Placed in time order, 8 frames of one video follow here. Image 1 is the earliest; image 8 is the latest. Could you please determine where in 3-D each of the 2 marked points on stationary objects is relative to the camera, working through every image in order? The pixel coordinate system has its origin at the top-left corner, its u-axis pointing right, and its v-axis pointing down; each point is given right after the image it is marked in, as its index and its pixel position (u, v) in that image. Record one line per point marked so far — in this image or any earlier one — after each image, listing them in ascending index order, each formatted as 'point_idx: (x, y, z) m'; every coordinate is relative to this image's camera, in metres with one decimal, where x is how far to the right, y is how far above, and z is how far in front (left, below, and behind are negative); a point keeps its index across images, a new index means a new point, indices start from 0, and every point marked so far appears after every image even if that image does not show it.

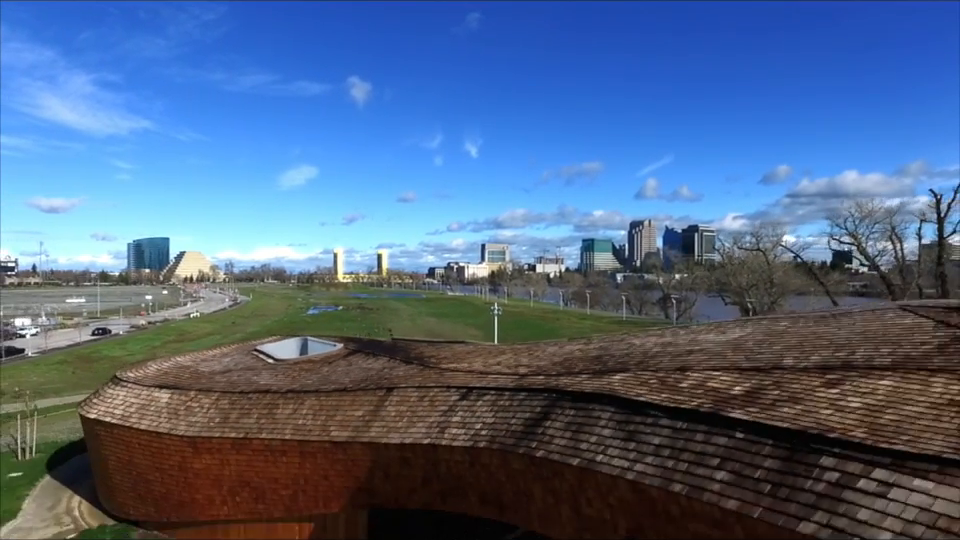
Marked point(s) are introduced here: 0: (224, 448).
0: (-3.0, -2.1, +7.7) m
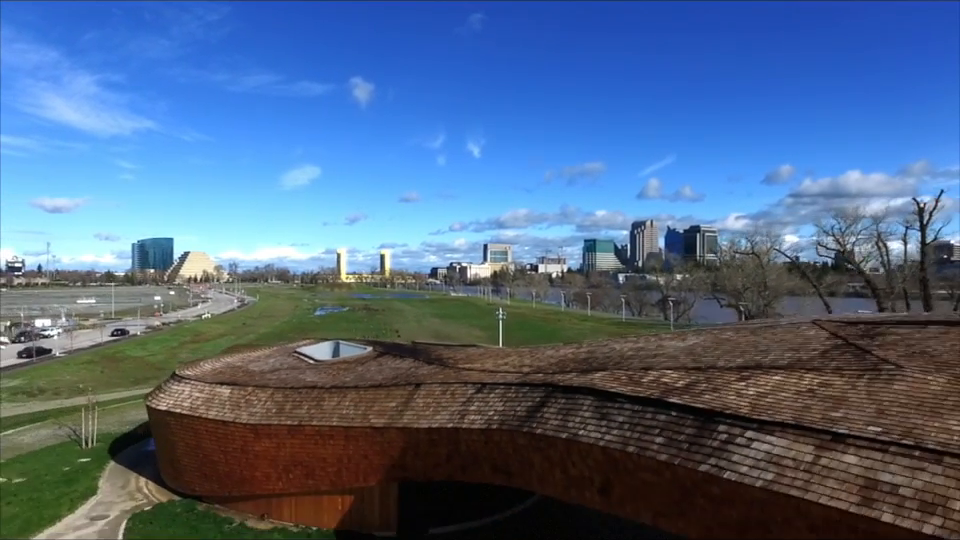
0: (-2.9, -2.3, +9.4) m
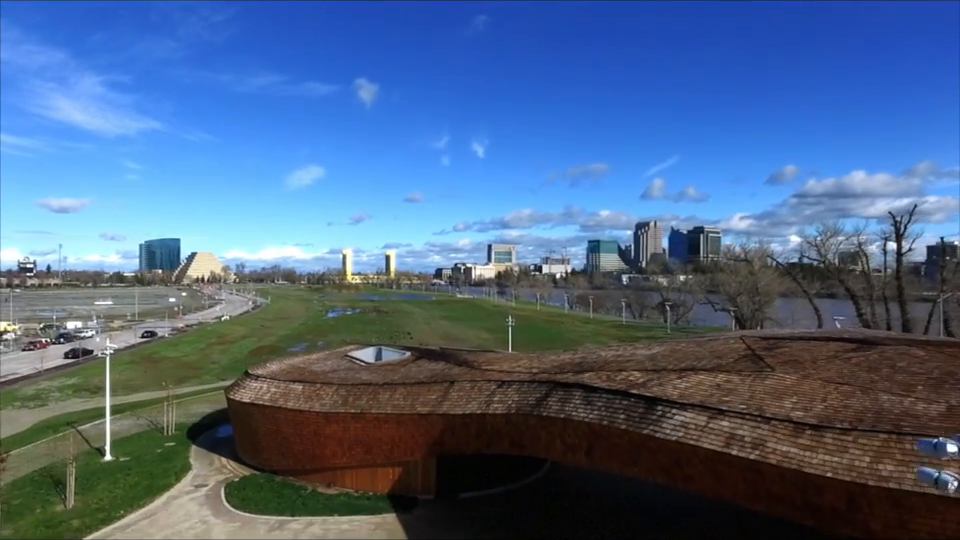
0: (-2.5, -2.8, +12.2) m
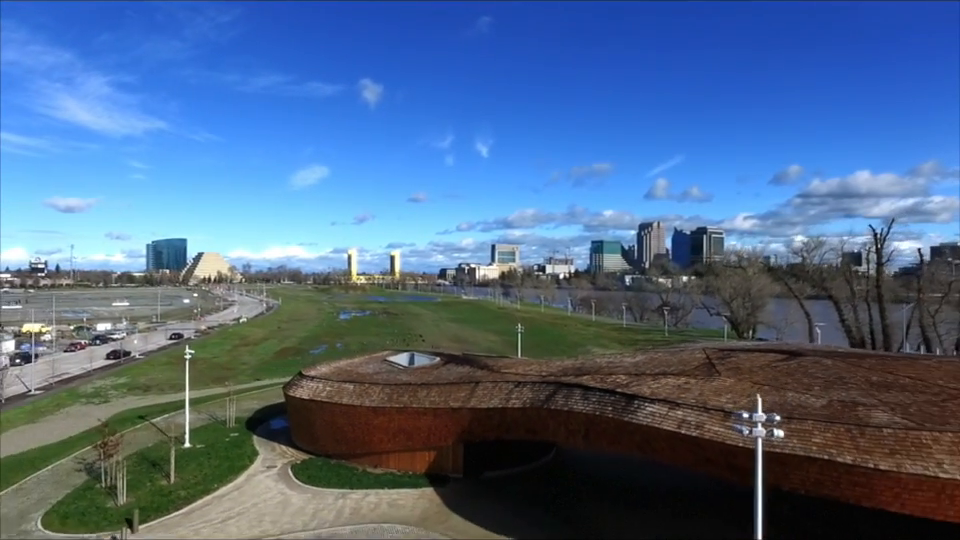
0: (-2.1, -3.3, +15.1) m
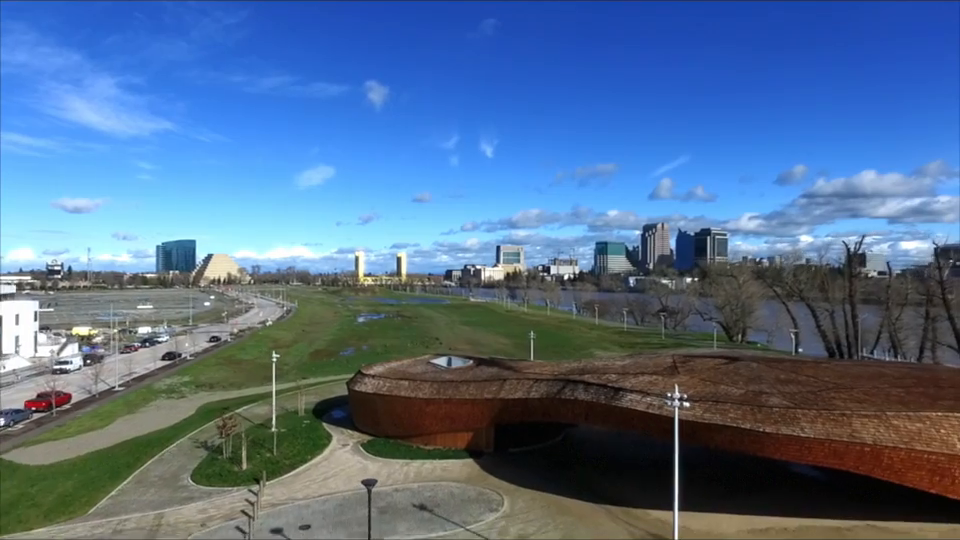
0: (-1.3, -4.0, +19.9) m
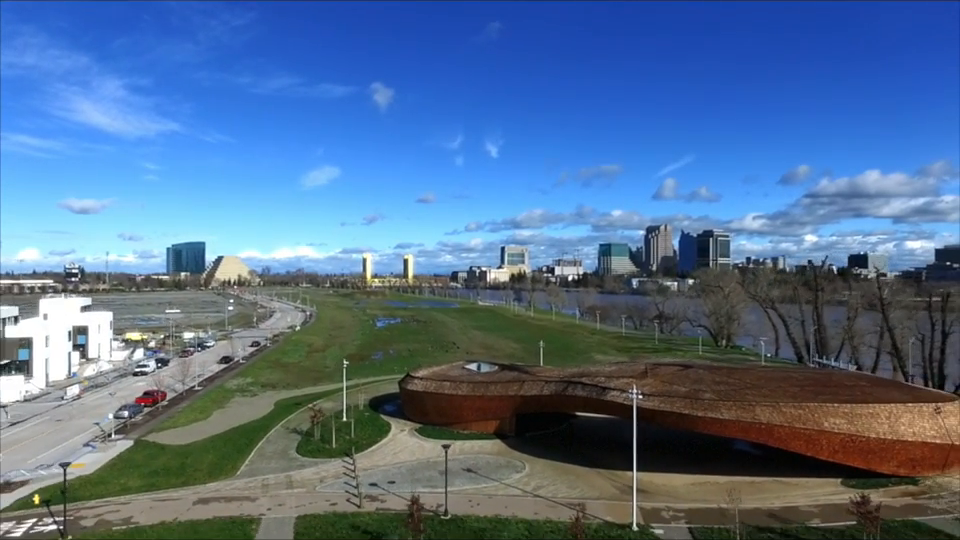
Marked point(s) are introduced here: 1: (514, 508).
0: (-0.3, -5.2, +26.5) m
1: (+0.9, -6.7, +18.5) m
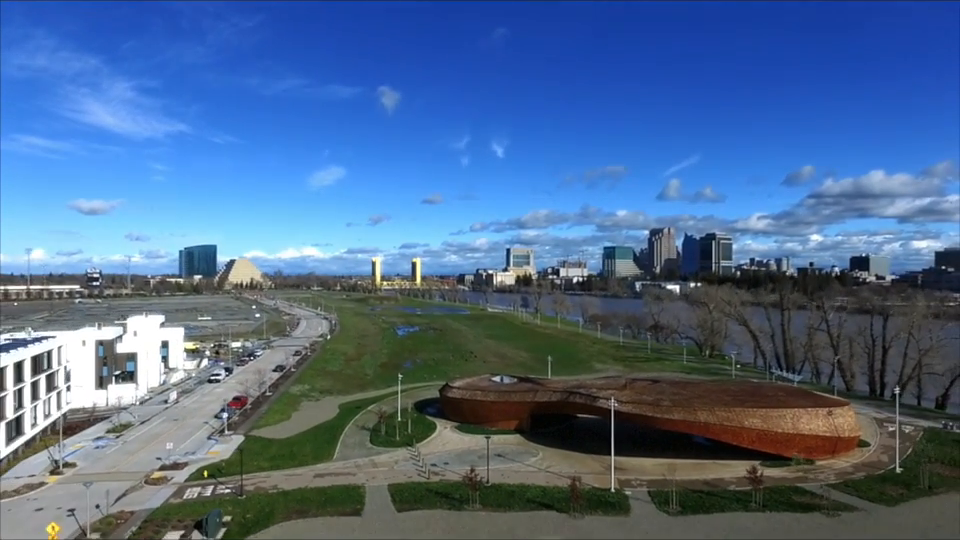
0: (+1.0, -7.2, +35.4) m
1: (+2.2, -8.8, +27.3) m
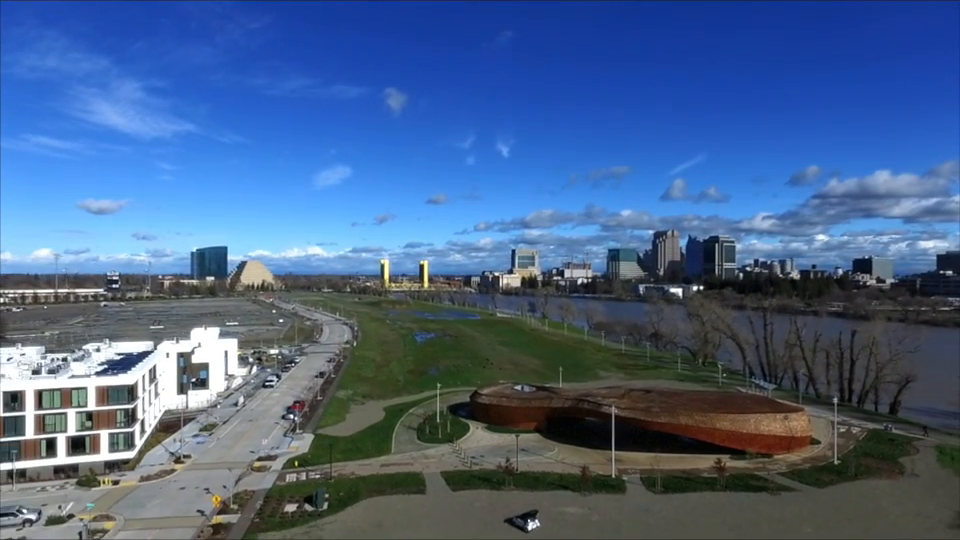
0: (+2.8, -9.2, +43.4) m
1: (+3.8, -10.8, +35.3) m
